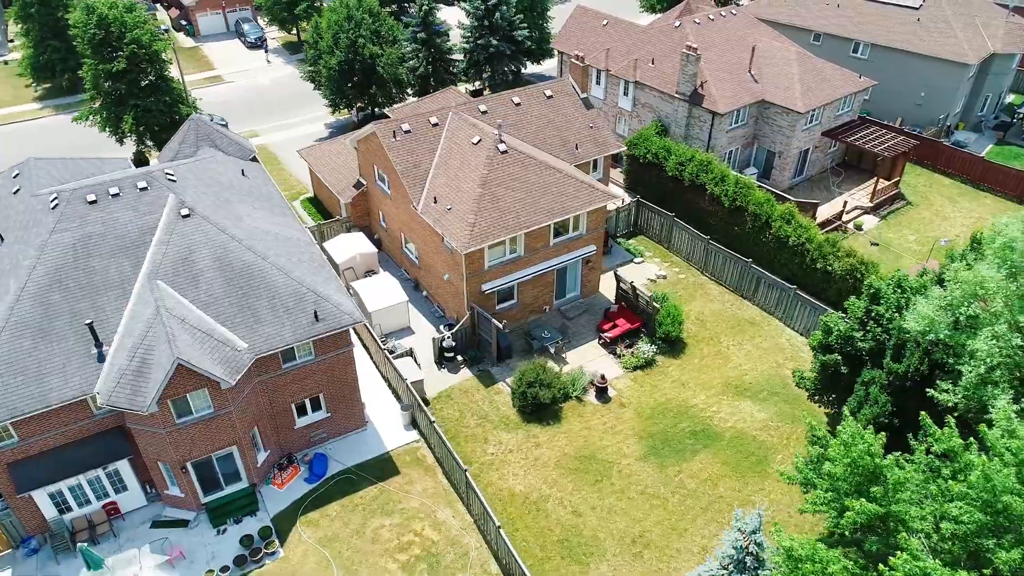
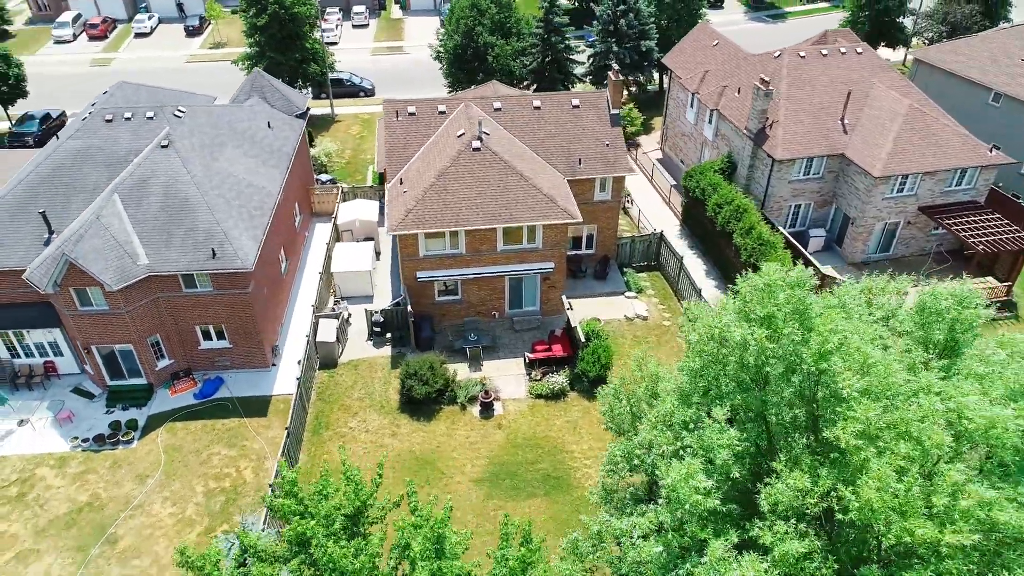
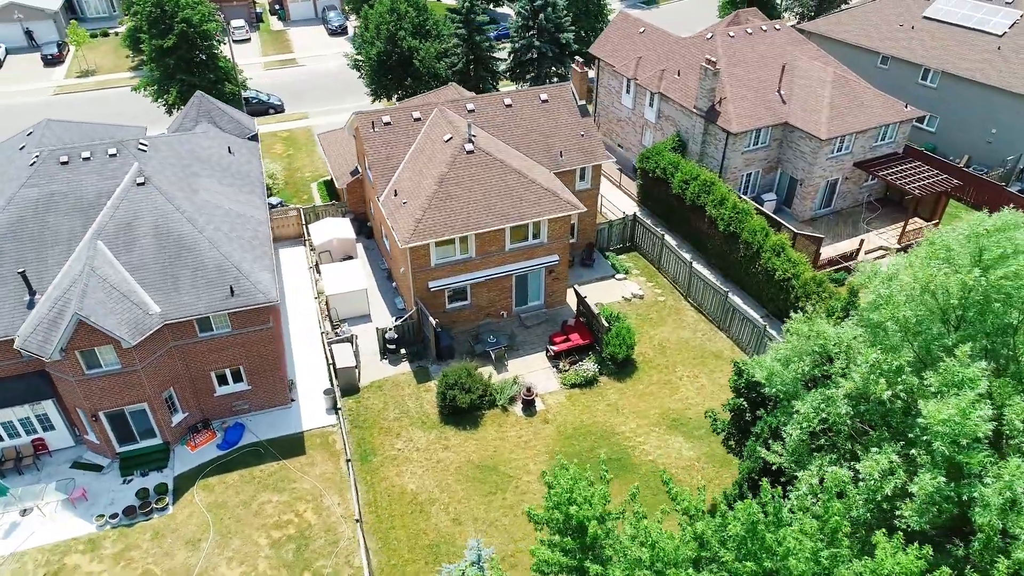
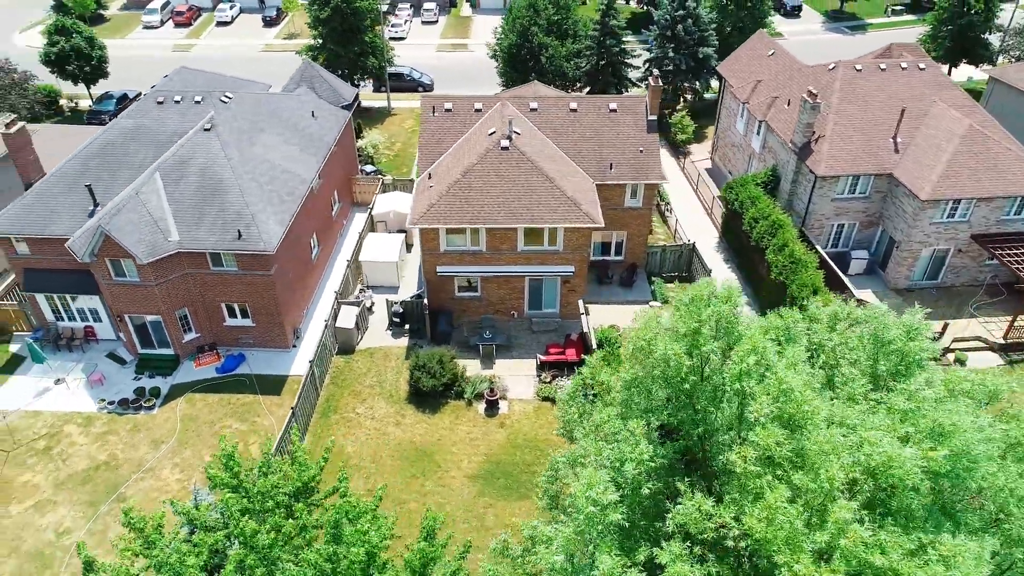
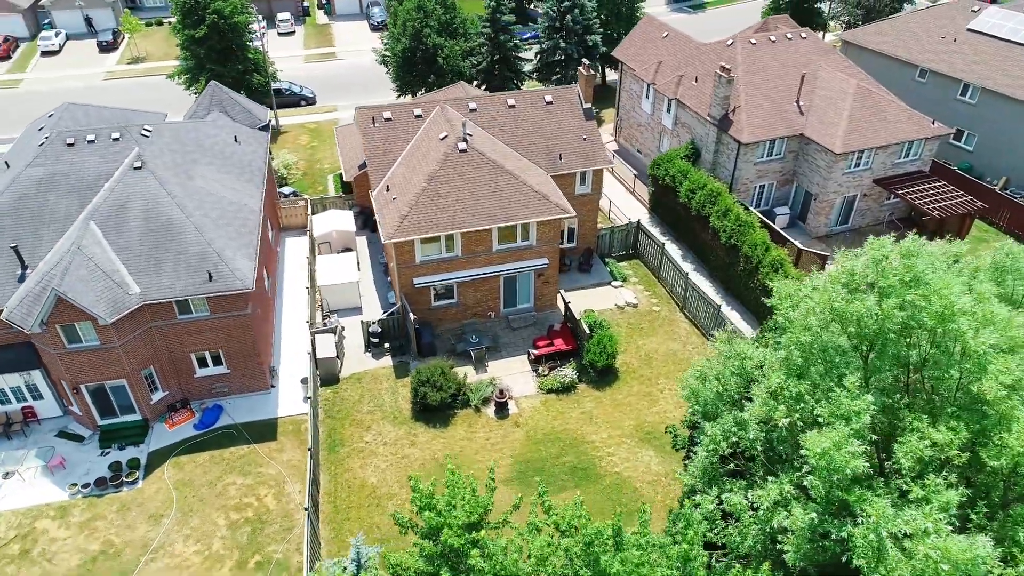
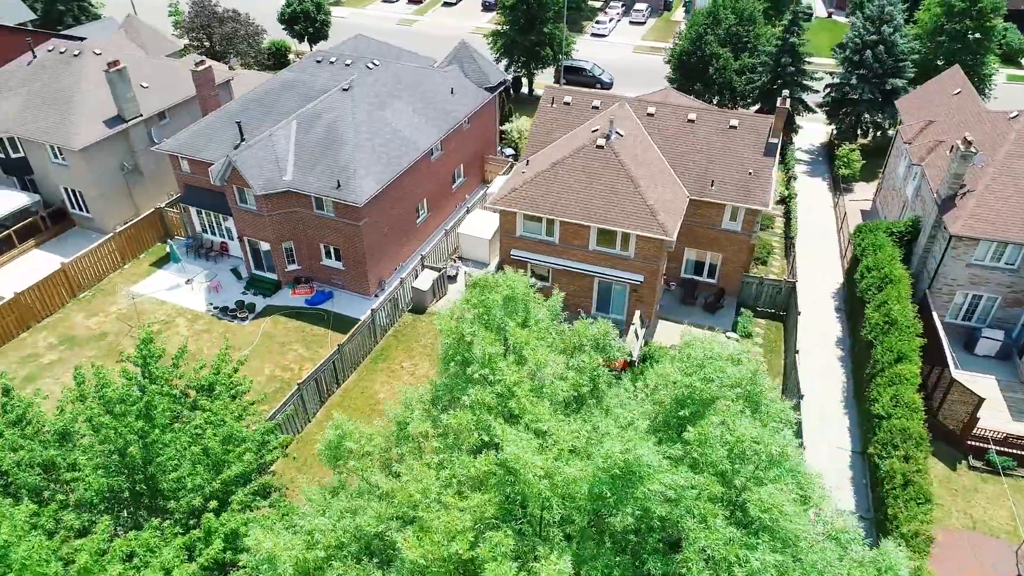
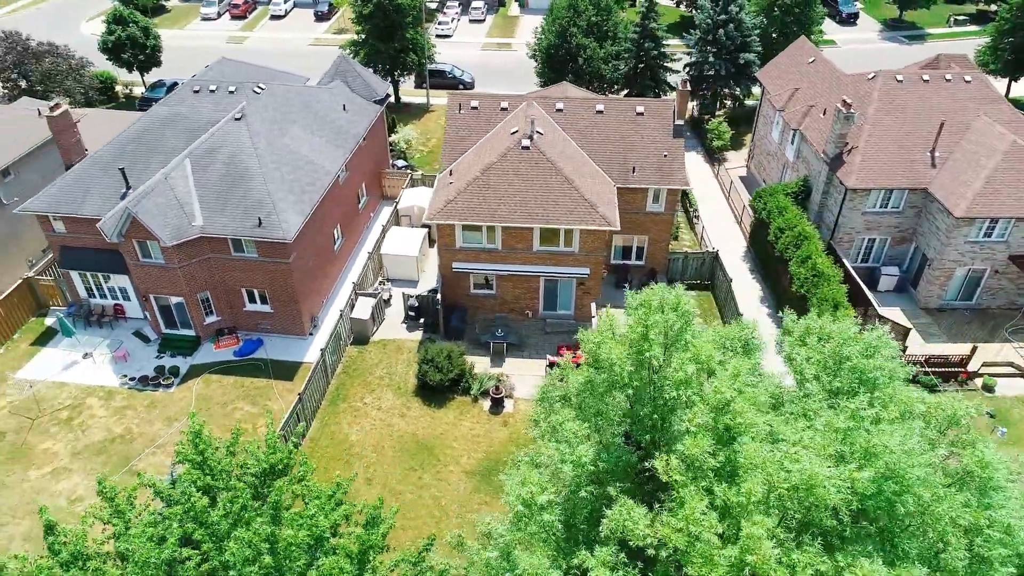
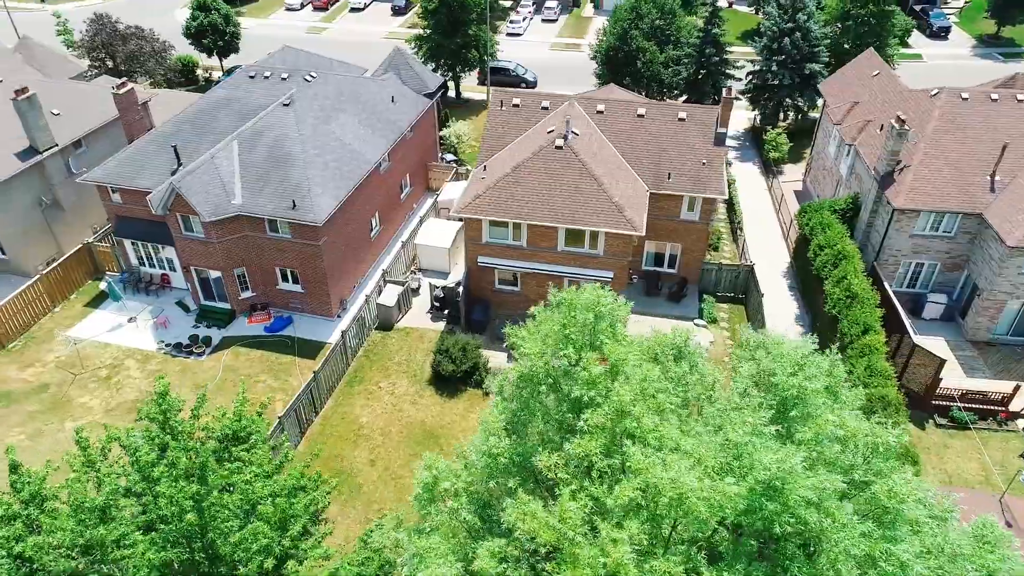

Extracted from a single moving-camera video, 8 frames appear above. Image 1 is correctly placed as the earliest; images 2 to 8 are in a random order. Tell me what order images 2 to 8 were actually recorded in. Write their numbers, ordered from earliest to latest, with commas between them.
3, 5, 2, 4, 7, 8, 6
